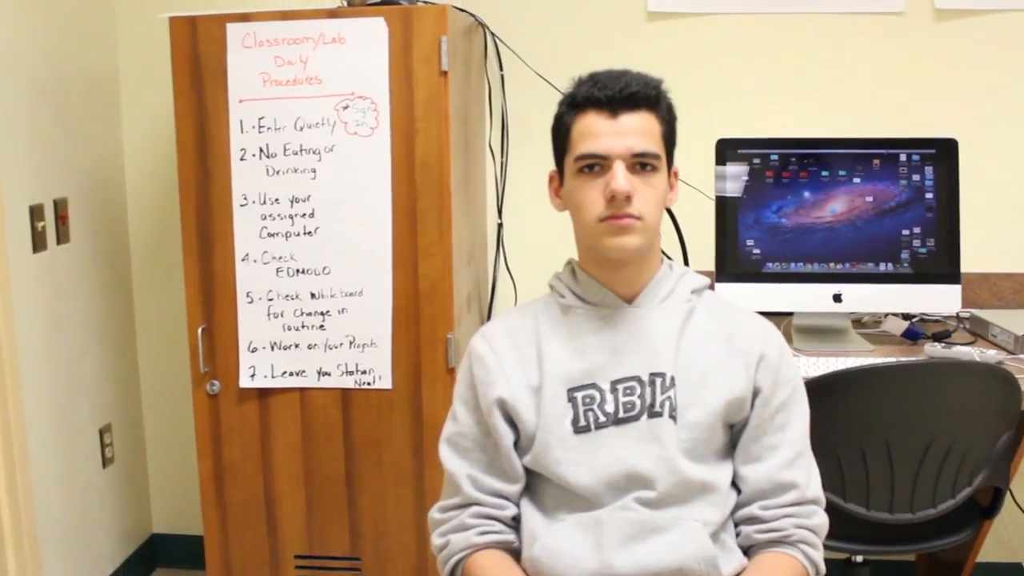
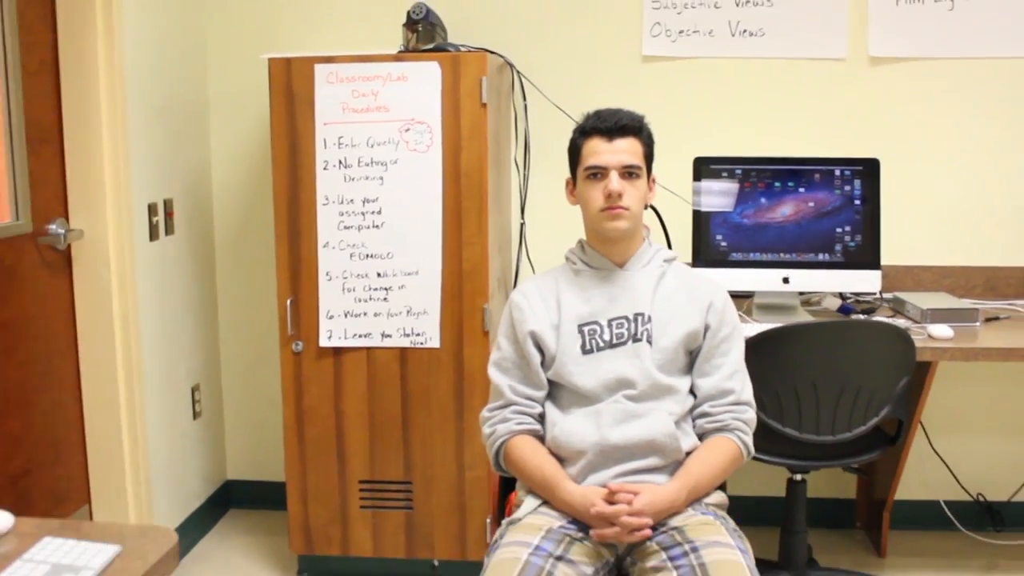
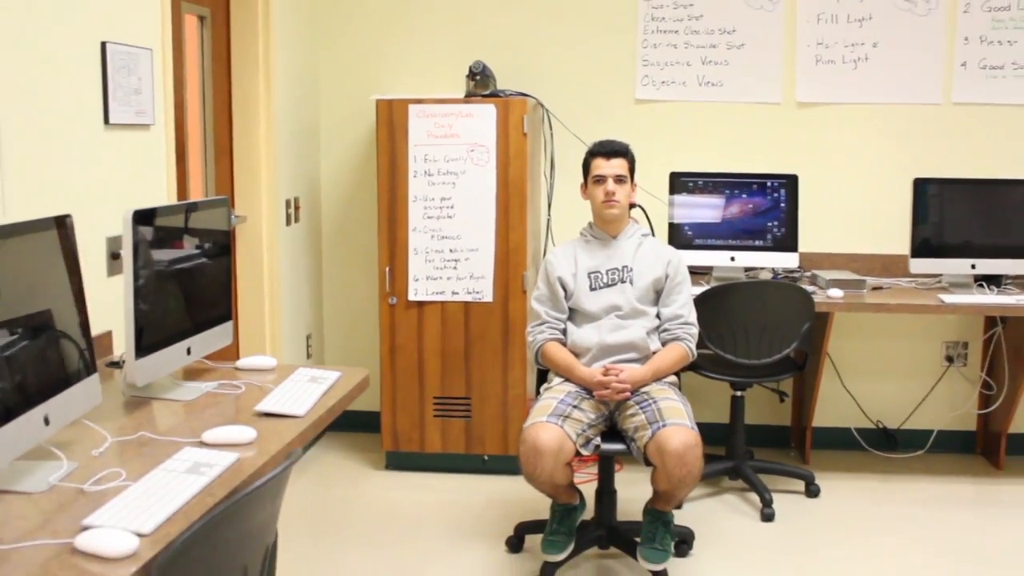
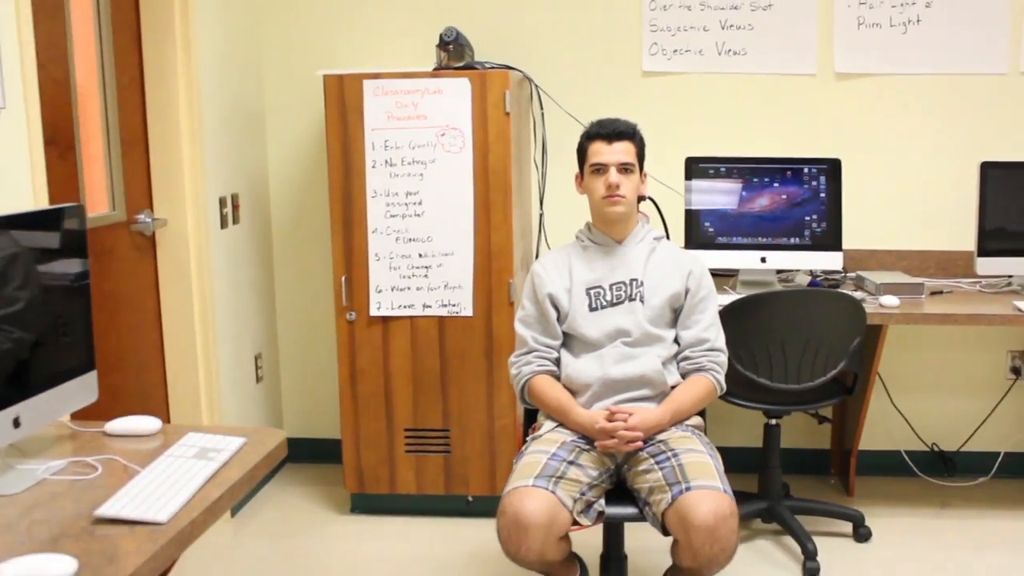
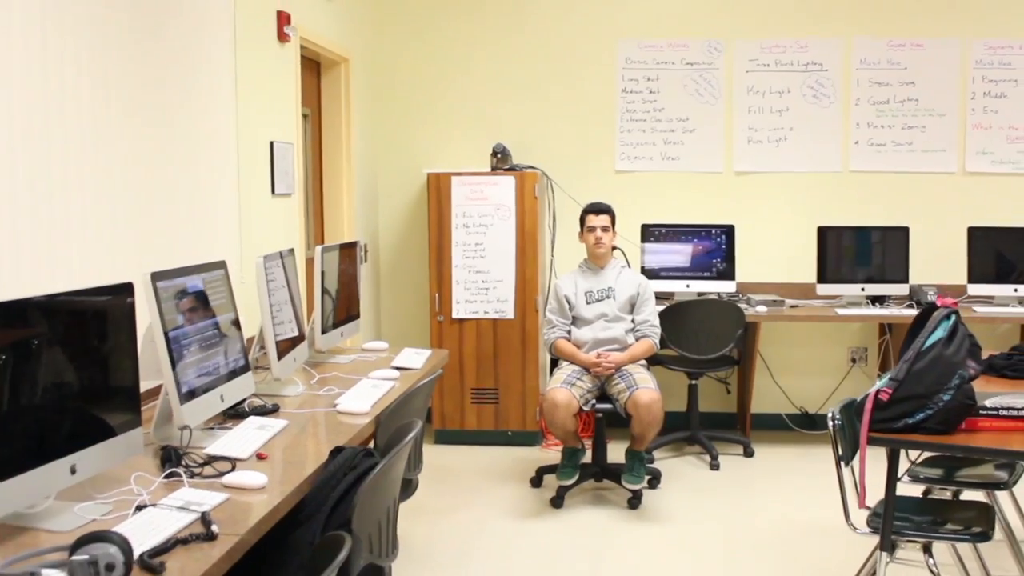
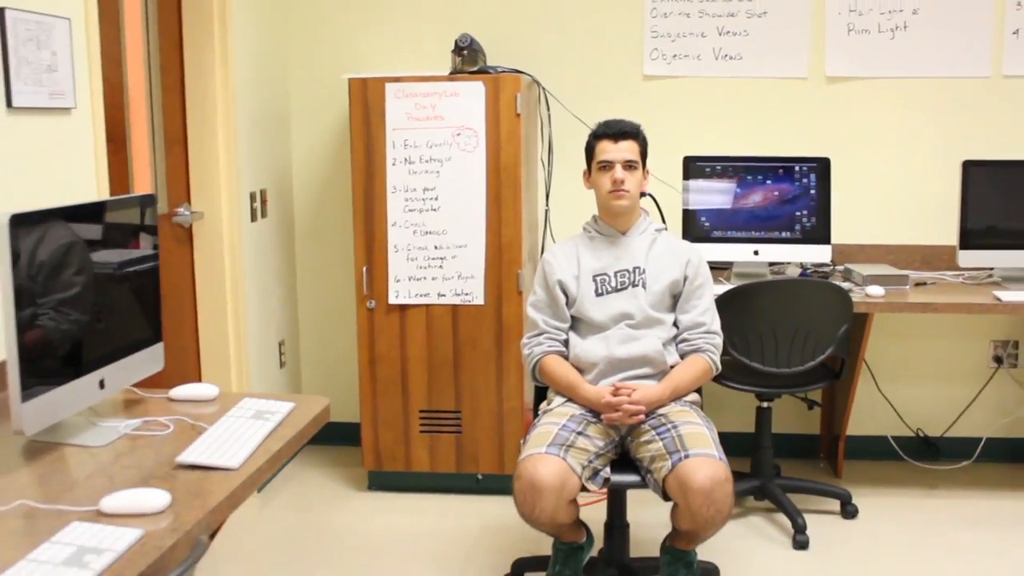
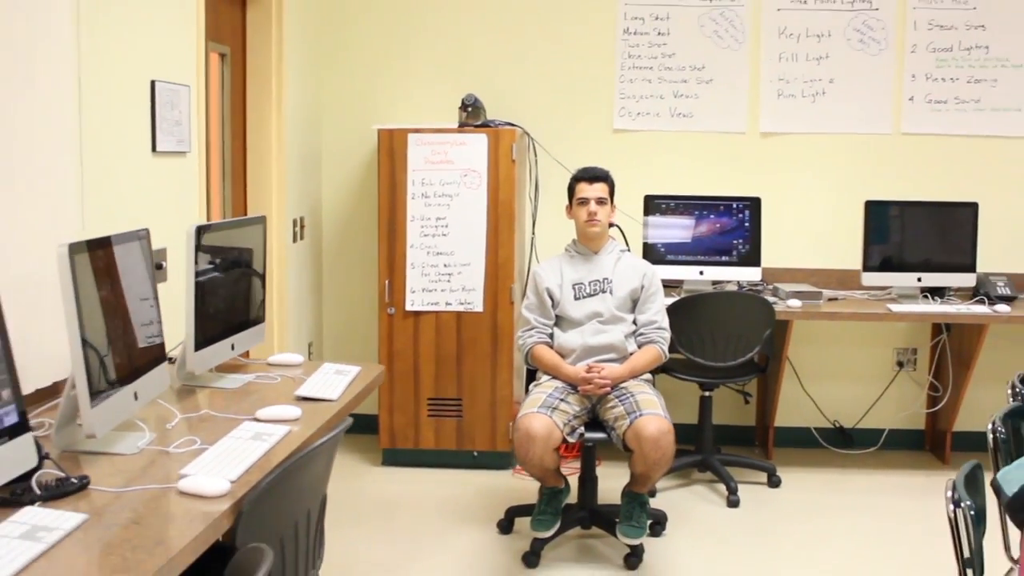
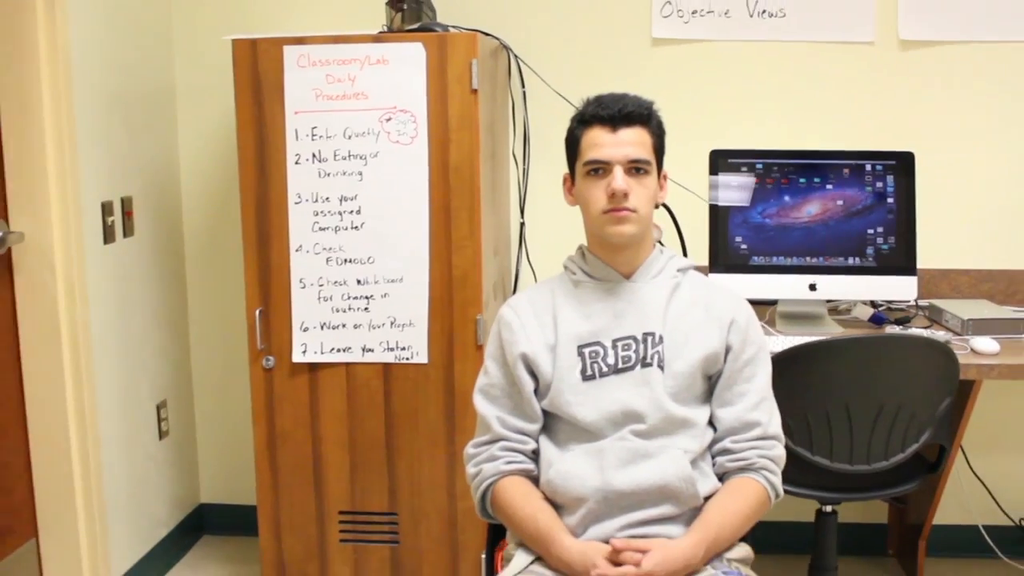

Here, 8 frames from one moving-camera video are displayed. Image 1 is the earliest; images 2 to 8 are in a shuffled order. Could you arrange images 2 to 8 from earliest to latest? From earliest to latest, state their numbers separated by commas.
8, 2, 4, 6, 3, 7, 5
